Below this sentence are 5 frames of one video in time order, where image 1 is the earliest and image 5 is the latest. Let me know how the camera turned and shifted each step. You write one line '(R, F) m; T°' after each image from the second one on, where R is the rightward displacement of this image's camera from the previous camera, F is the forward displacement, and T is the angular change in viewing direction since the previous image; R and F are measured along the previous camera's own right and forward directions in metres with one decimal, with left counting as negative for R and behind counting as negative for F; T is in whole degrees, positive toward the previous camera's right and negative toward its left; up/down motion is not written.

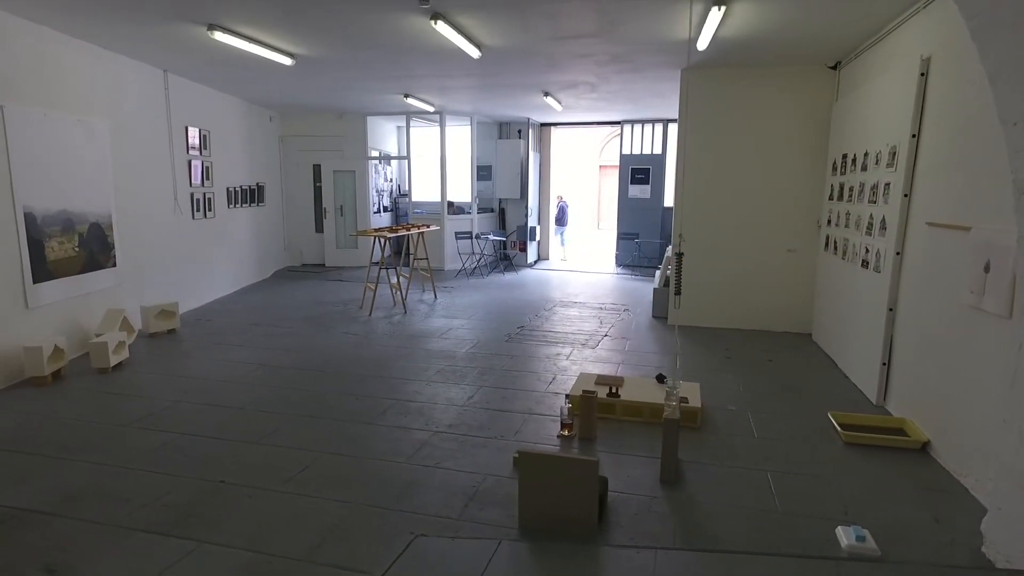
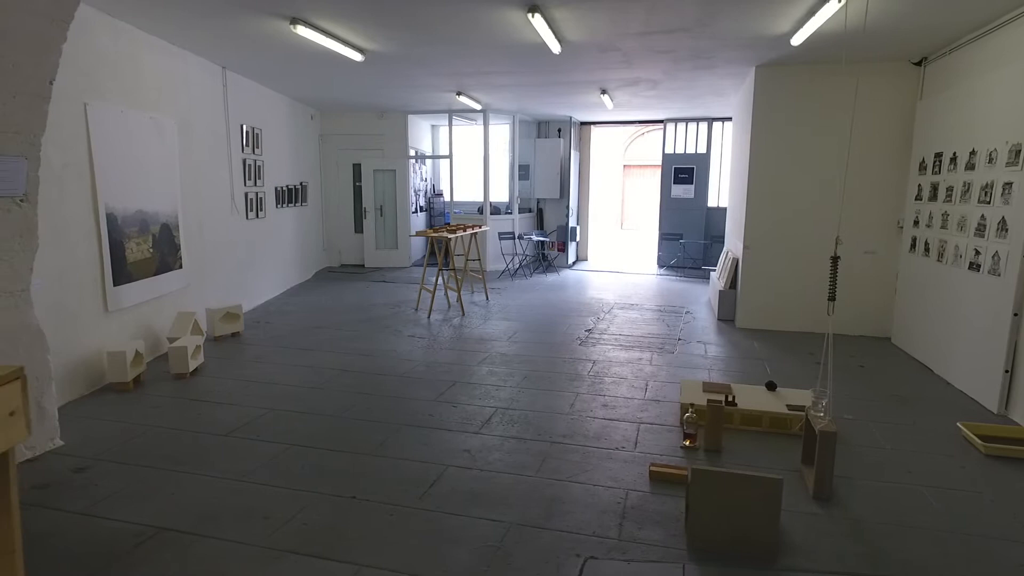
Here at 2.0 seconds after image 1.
(-0.7, +0.2) m; 0°
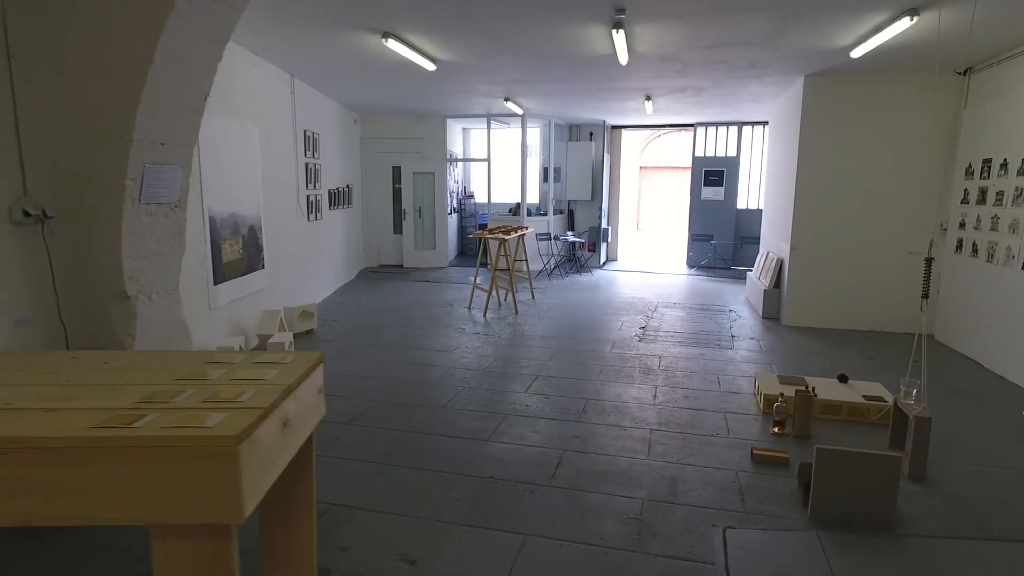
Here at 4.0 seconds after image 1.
(-0.6, -0.3) m; 0°
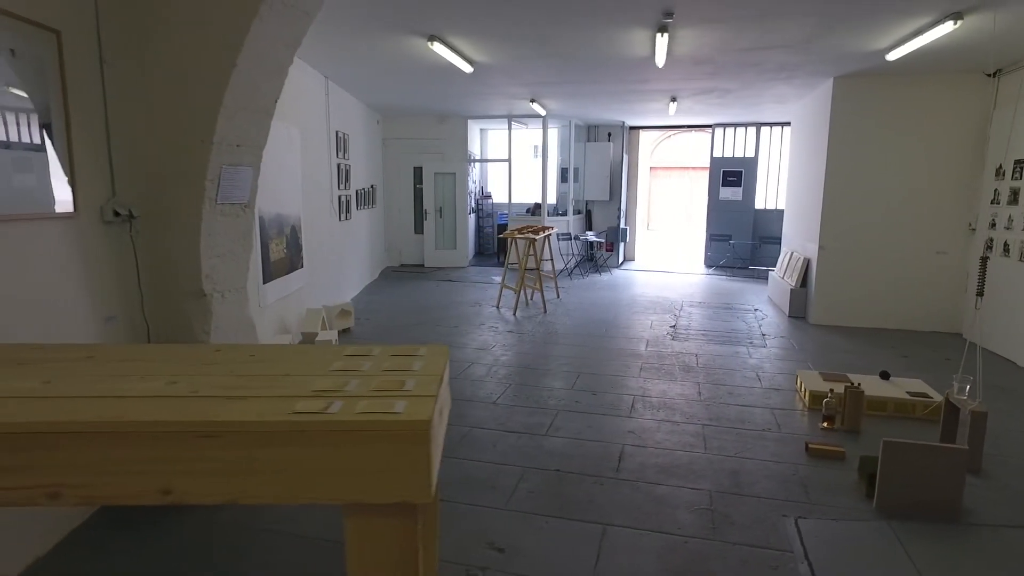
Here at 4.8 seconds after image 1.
(-0.3, -0.1) m; 0°
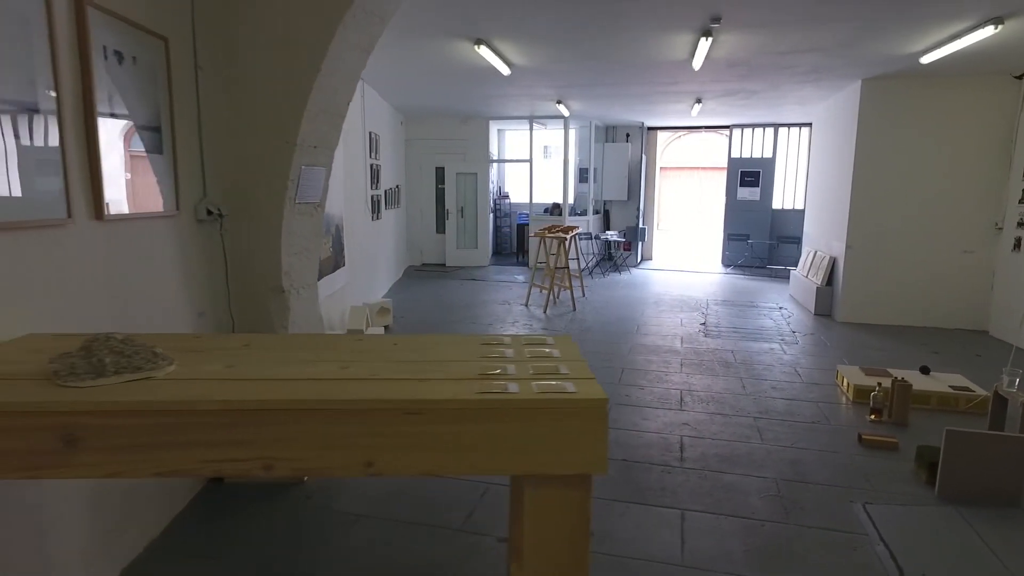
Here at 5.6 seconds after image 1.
(-0.4, -0.1) m; 0°
